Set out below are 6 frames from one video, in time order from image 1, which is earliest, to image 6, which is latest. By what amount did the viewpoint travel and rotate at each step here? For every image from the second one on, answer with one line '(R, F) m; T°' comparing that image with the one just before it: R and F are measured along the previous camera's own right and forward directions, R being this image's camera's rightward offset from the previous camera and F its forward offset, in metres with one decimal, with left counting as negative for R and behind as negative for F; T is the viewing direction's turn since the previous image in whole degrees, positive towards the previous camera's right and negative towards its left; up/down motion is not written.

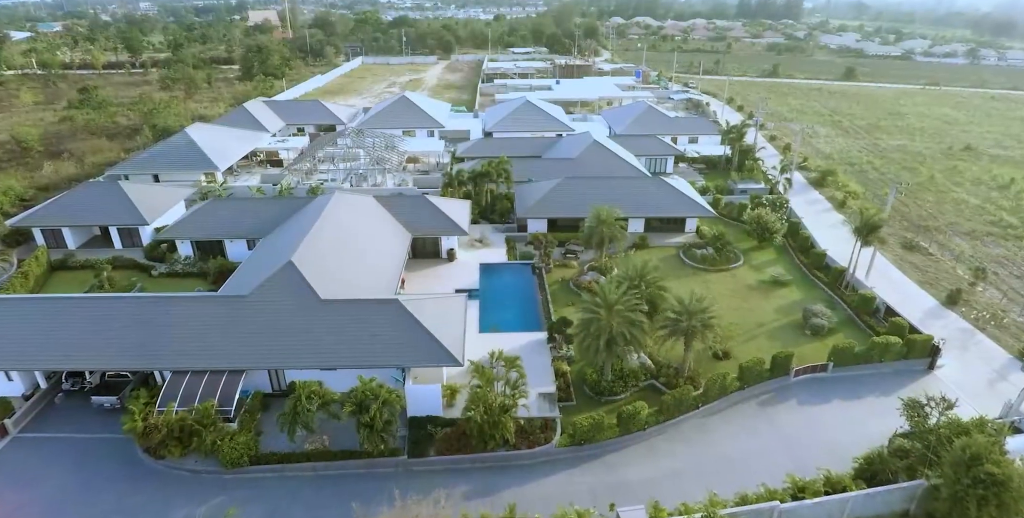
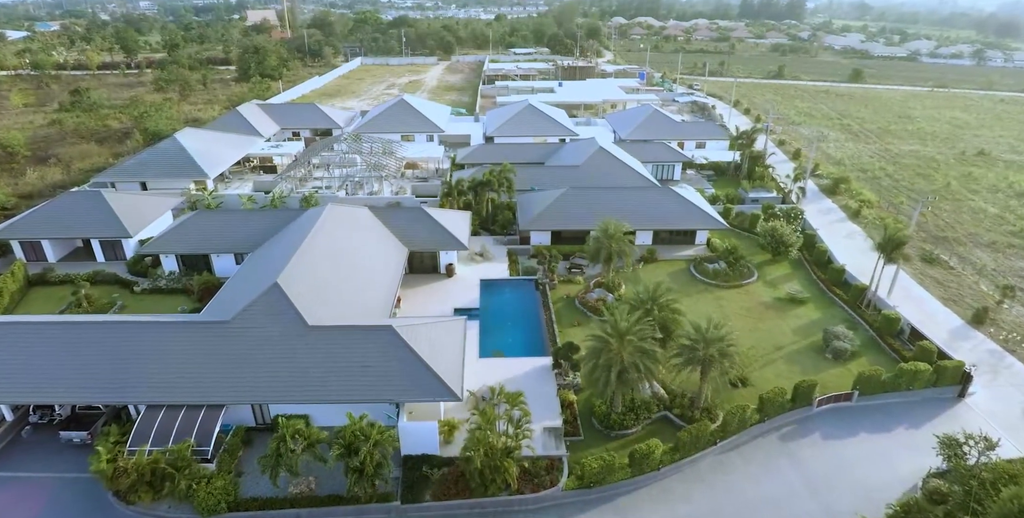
(-0.1, +1.6) m; 0°
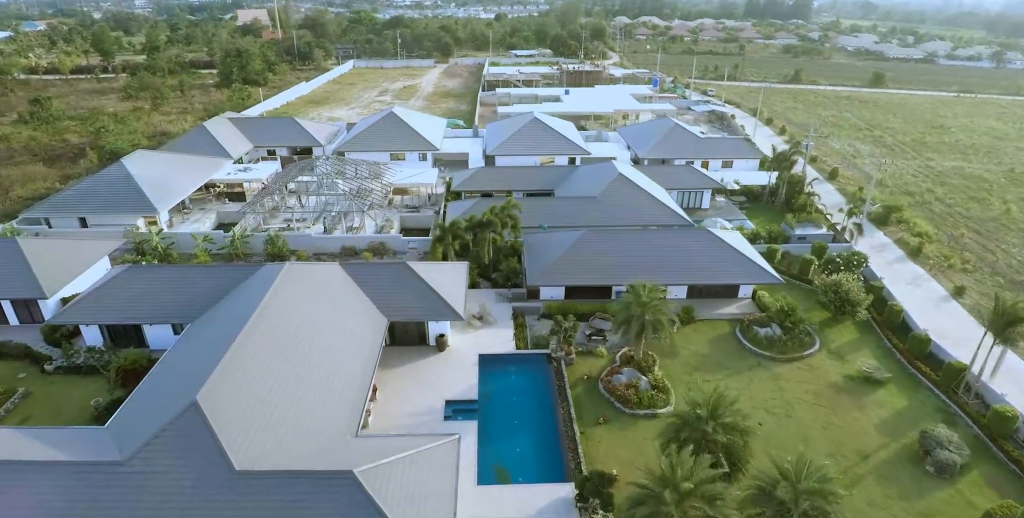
(-0.3, +5.7) m; 0°
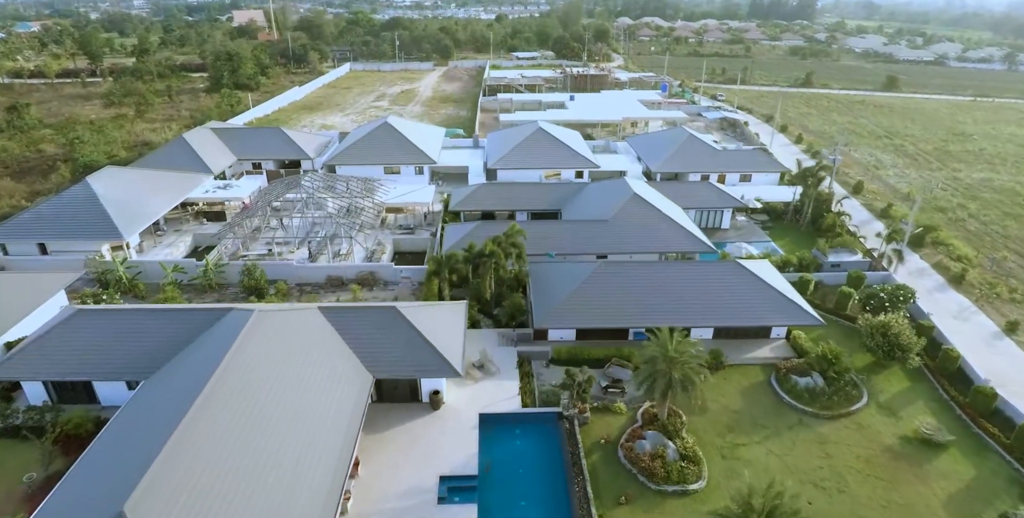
(-0.2, +3.0) m; 0°
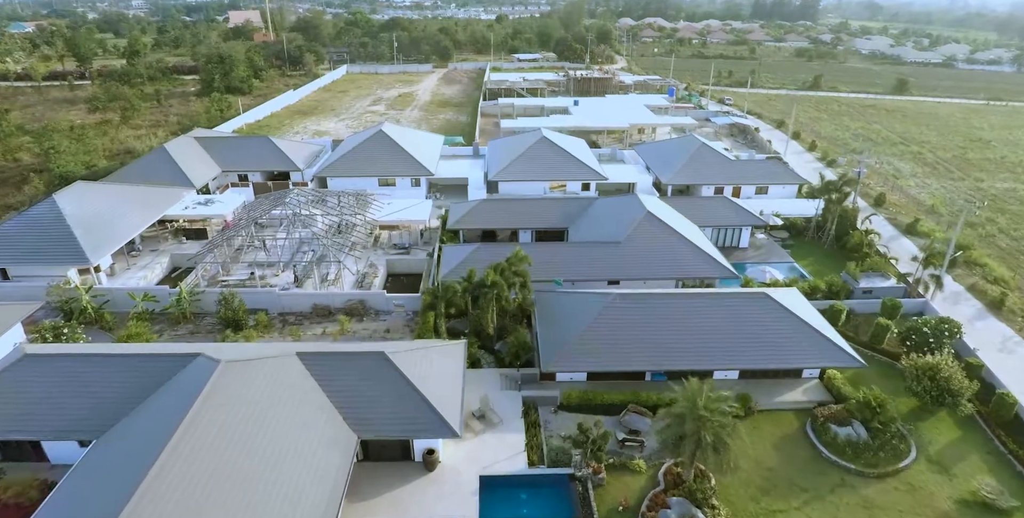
(-0.2, +2.4) m; 0°
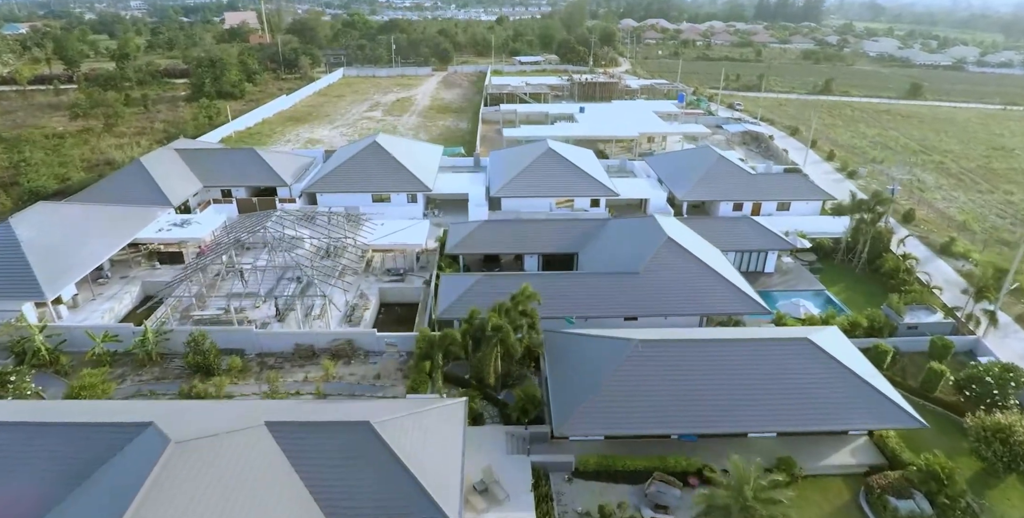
(-0.2, +2.7) m; 0°
